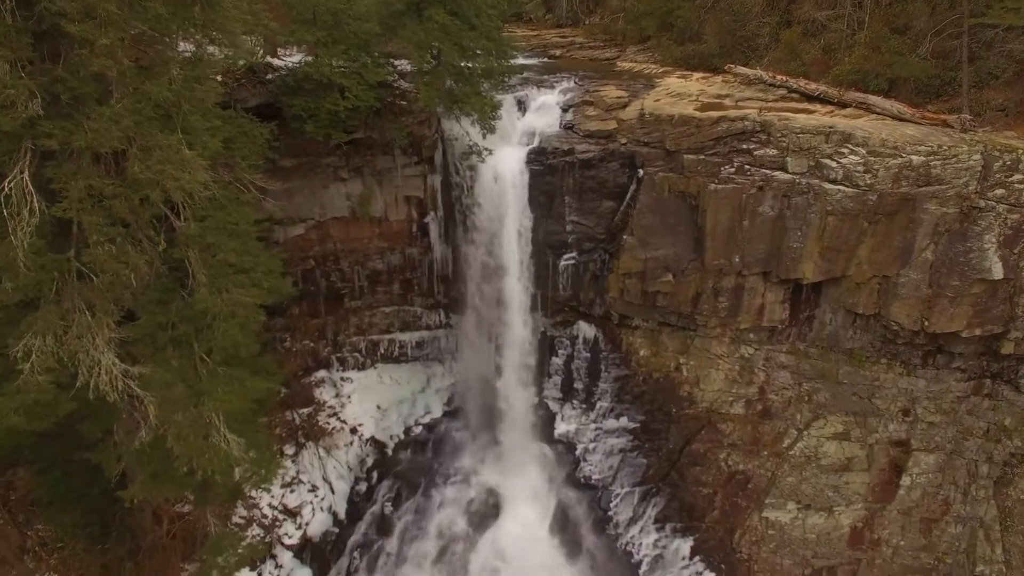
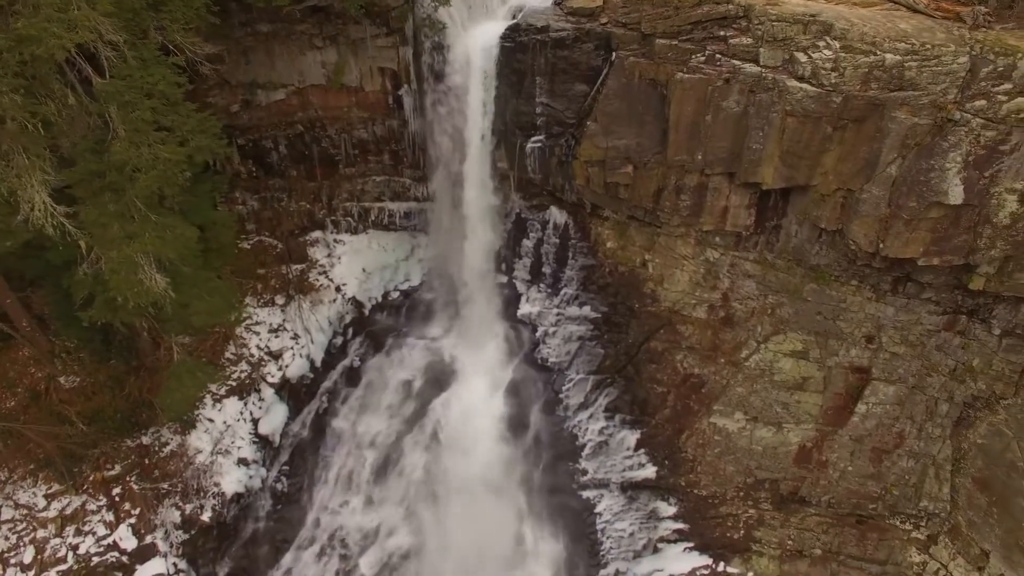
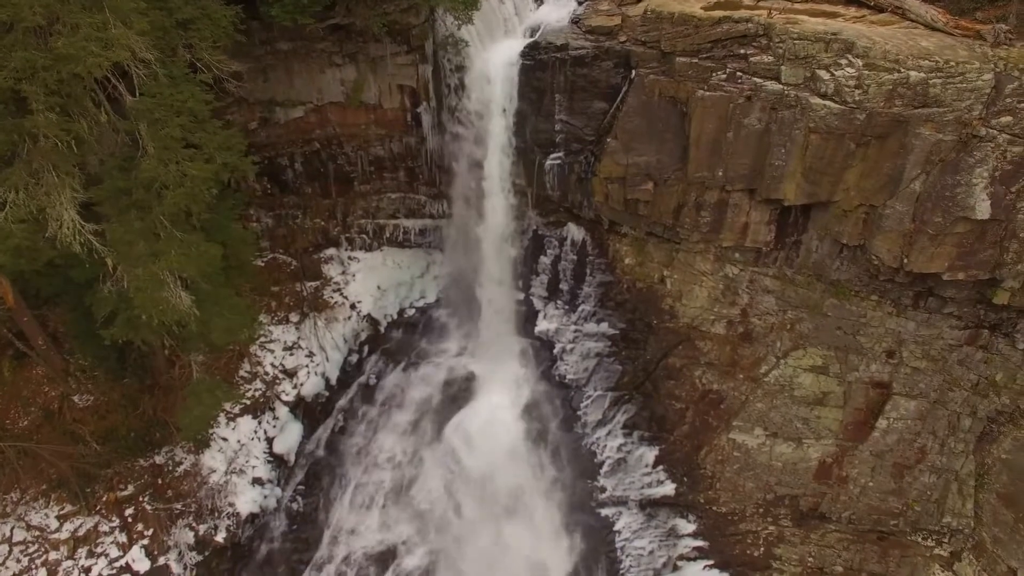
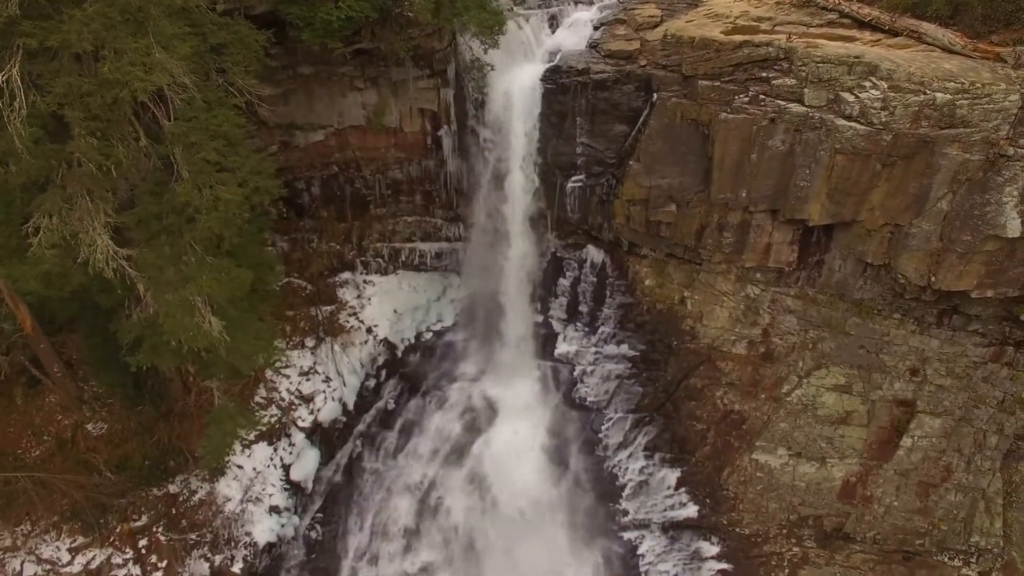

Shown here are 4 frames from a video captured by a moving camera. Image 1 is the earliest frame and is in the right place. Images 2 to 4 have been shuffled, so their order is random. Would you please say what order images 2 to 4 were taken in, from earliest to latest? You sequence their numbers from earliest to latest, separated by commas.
4, 3, 2
